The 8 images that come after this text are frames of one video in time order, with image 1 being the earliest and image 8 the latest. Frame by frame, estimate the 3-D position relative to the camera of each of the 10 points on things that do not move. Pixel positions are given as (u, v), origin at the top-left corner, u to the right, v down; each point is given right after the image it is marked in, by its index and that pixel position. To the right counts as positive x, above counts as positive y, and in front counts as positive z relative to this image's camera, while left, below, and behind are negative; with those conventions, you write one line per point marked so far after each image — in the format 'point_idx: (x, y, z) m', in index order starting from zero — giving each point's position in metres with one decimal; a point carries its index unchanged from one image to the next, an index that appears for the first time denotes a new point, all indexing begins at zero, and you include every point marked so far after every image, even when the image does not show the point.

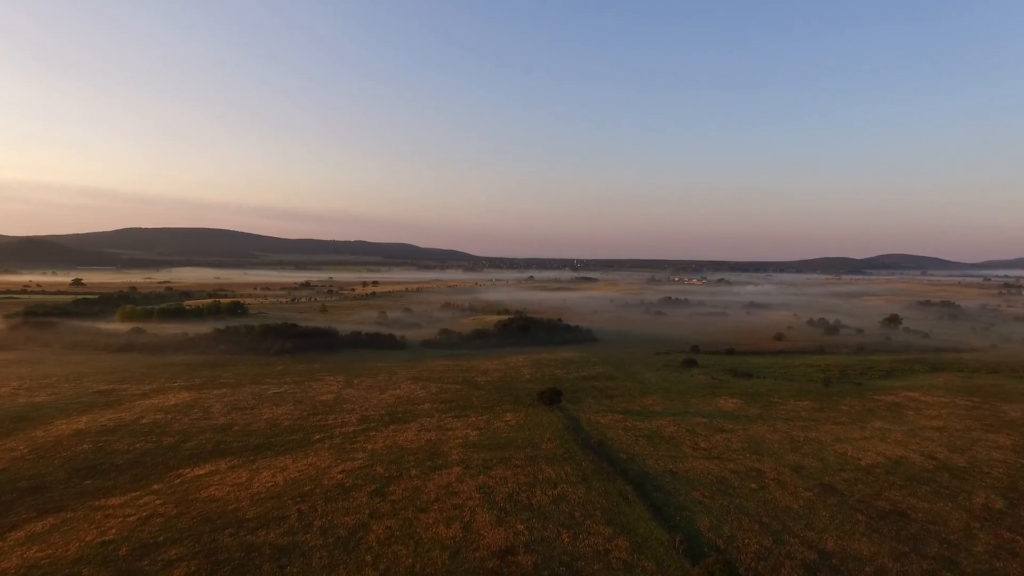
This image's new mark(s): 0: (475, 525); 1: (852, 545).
0: (-0.8, -5.0, +12.9) m
1: (+7.0, -5.3, +12.6) m
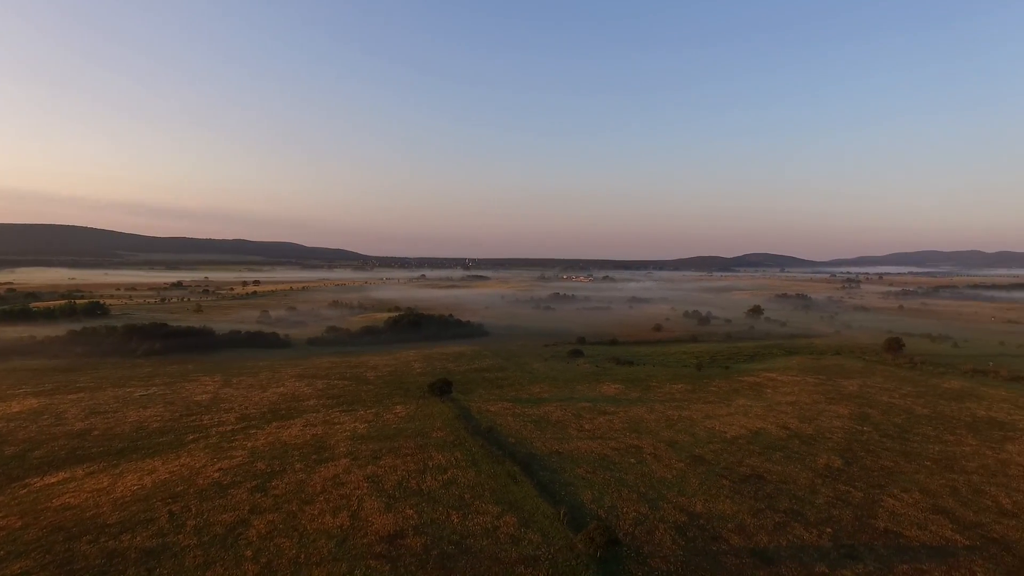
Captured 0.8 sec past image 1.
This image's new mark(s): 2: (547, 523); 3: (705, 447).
0: (-3.1, -4.6, +12.7) m
1: (+4.6, -4.9, +13.8) m
2: (+0.7, -4.7, +12.2) m
3: (+5.8, -4.7, +18.3) m
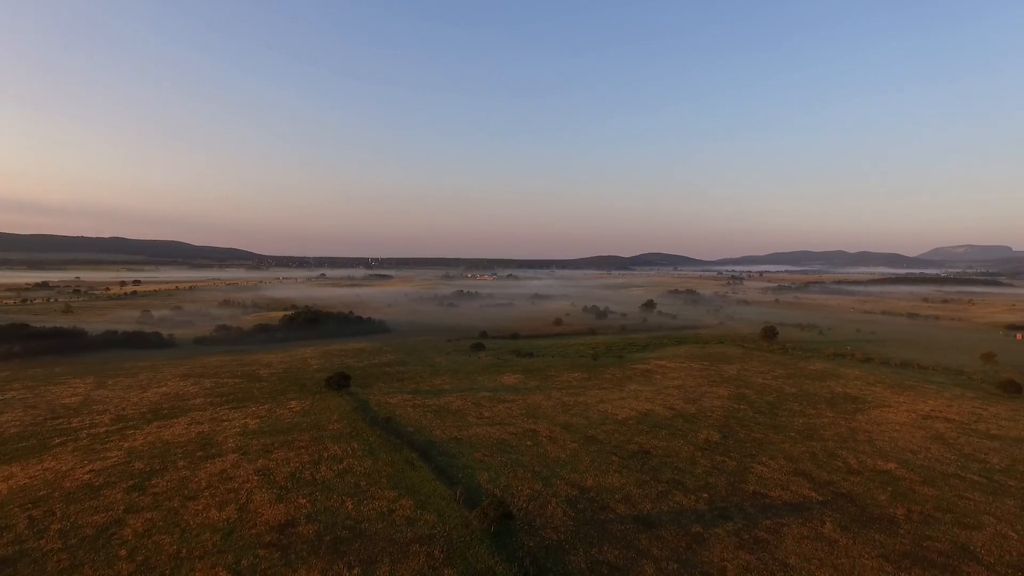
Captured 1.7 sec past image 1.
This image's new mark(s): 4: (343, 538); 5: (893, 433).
0: (-5.2, -4.3, +12.3) m
1: (+2.2, -4.5, +14.5) m
2: (-1.4, -4.4, +12.4) m
3: (+2.7, -4.4, +19.2) m
4: (-3.0, -4.5, +10.9) m
5: (+12.0, -4.6, +19.3) m
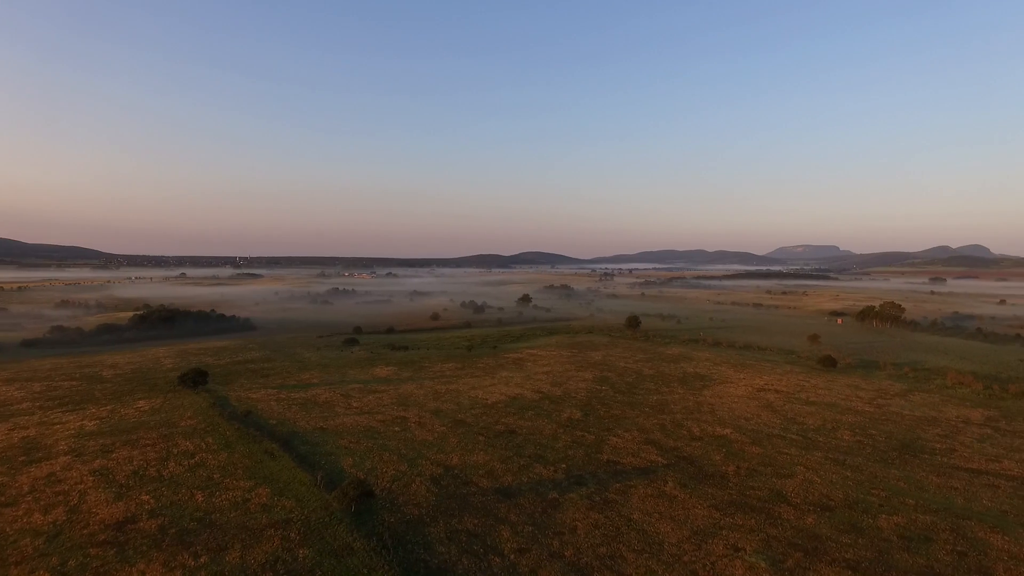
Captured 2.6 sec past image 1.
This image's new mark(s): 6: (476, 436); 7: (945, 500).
0: (-7.9, -4.0, +11.3) m
1: (-1.0, -4.1, +14.9) m
2: (-4.2, -4.0, +12.1) m
3: (-1.4, -4.0, +19.6) m
4: (-5.5, -4.1, +10.4) m
5: (+7.7, -4.1, +21.5) m
6: (-1.0, -4.1, +16.8) m
7: (+9.1, -4.4, +12.8) m
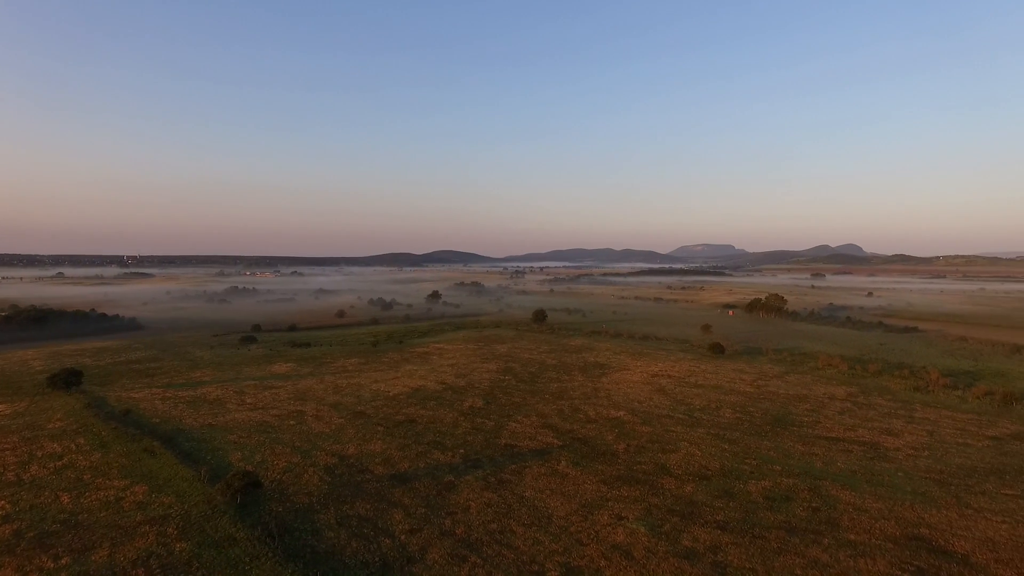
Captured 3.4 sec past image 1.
0: (-9.8, -3.8, +10.2) m
1: (-3.5, -3.8, +14.8) m
2: (-6.2, -3.7, +11.6) m
3: (-4.5, -3.7, +19.3) m
4: (-7.2, -3.8, +9.6) m
5: (+4.2, -3.7, +22.5) m
6: (-3.7, -3.8, +16.6) m
7: (+6.8, -4.1, +14.1) m
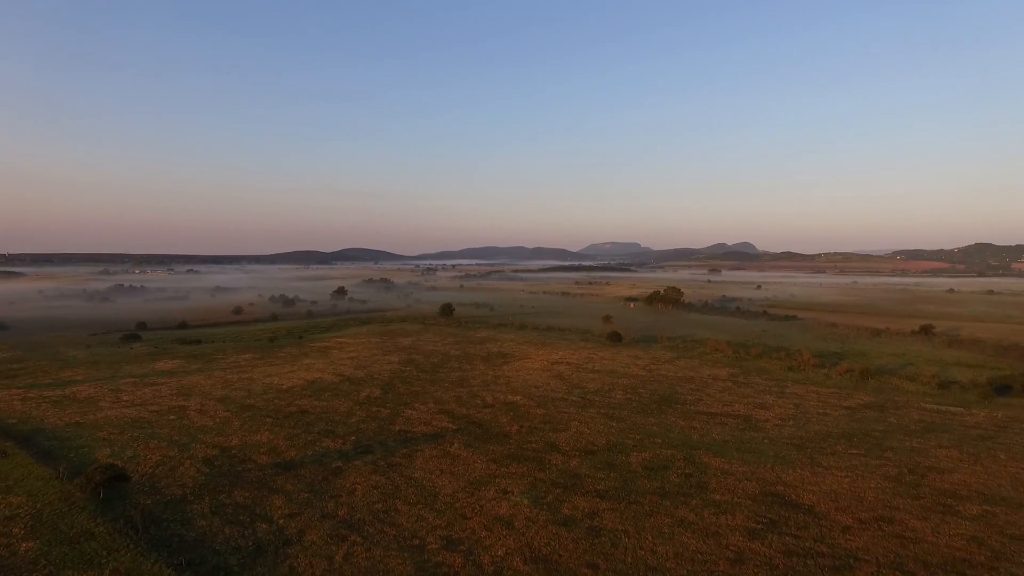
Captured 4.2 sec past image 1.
0: (-11.6, -3.5, +8.9) m
1: (-6.0, -3.5, +14.3) m
2: (-8.3, -3.4, +10.7) m
3: (-7.7, -3.3, +18.6) m
4: (-9.0, -3.5, +8.6) m
5: (+0.5, -3.3, +23.0) m
6: (-6.5, -3.4, +16.1) m
7: (+4.2, -3.6, +15.0) m
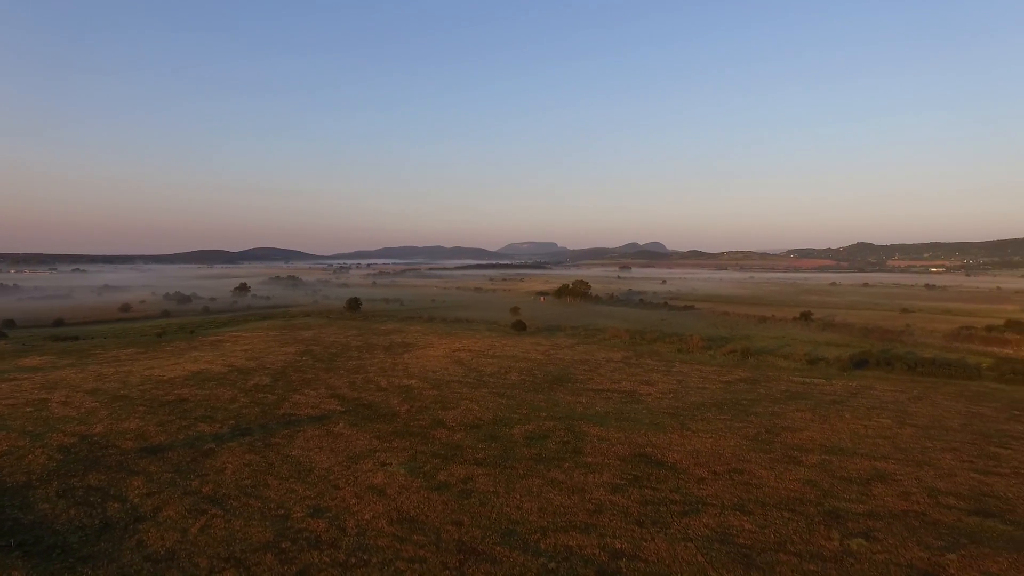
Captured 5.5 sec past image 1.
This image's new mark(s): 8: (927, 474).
0: (-13.5, -3.1, +7.4) m
1: (-8.6, -3.0, +13.5) m
2: (-10.4, -3.0, +9.6) m
3: (-10.8, -2.9, +17.6) m
4: (-10.9, -3.1, +7.5) m
5: (-3.3, -2.8, +23.0) m
6: (-9.4, -3.0, +15.2) m
7: (+1.5, -3.1, +15.6) m
8: (+7.4, -3.3, +10.9) m
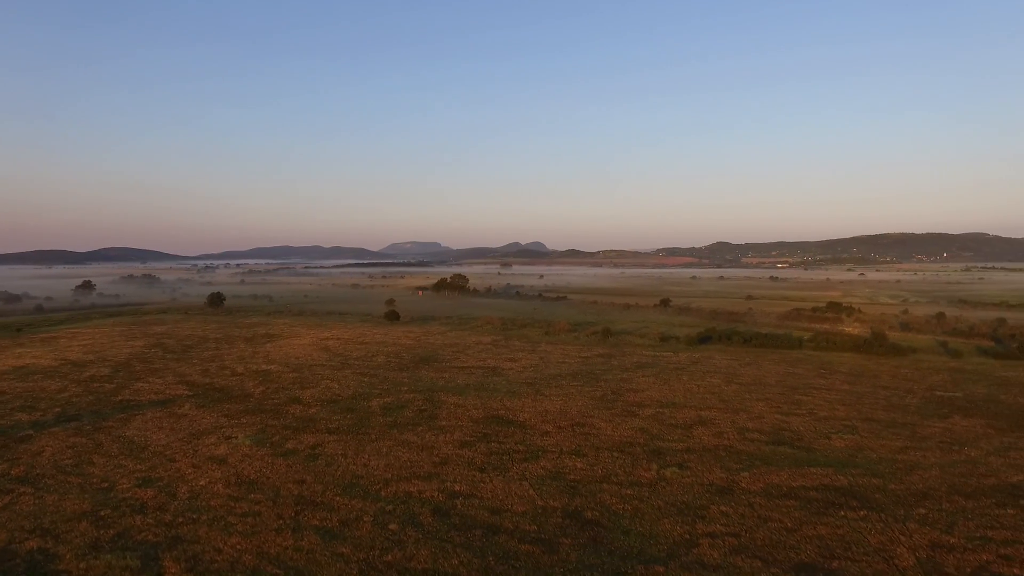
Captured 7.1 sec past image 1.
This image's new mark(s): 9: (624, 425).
0: (-15.2, -2.6, +5.0) m
1: (-11.6, -2.5, +11.9) m
2: (-12.6, -2.5, +7.8) m
3: (-14.6, -2.4, +15.5) m
4: (-12.7, -2.6, +5.6) m
5: (-8.1, -2.3, +22.2) m
6: (-12.7, -2.5, +13.4) m
7: (-2.1, -2.5, +15.8) m
8: (+4.6, -2.6, +12.3) m
9: (+2.1, -2.6, +11.8) m
